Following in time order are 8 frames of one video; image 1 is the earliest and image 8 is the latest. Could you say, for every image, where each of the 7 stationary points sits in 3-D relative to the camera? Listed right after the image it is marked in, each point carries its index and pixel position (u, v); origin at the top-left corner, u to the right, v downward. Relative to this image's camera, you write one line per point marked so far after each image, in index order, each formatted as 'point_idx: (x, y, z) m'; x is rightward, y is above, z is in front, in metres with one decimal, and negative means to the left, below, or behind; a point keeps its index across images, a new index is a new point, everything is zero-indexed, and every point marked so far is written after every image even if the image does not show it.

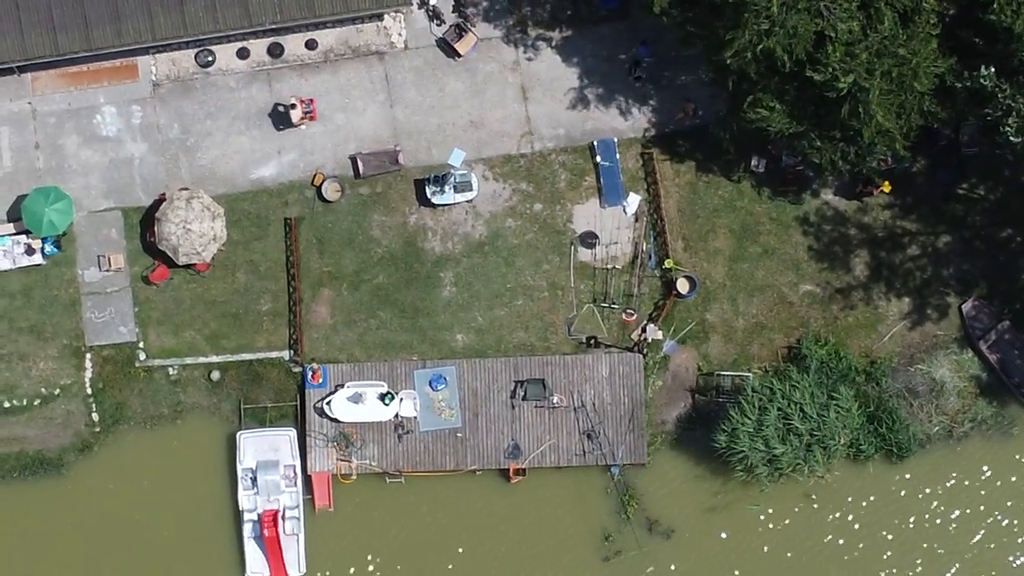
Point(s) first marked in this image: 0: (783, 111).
0: (+6.0, +3.9, +18.2) m
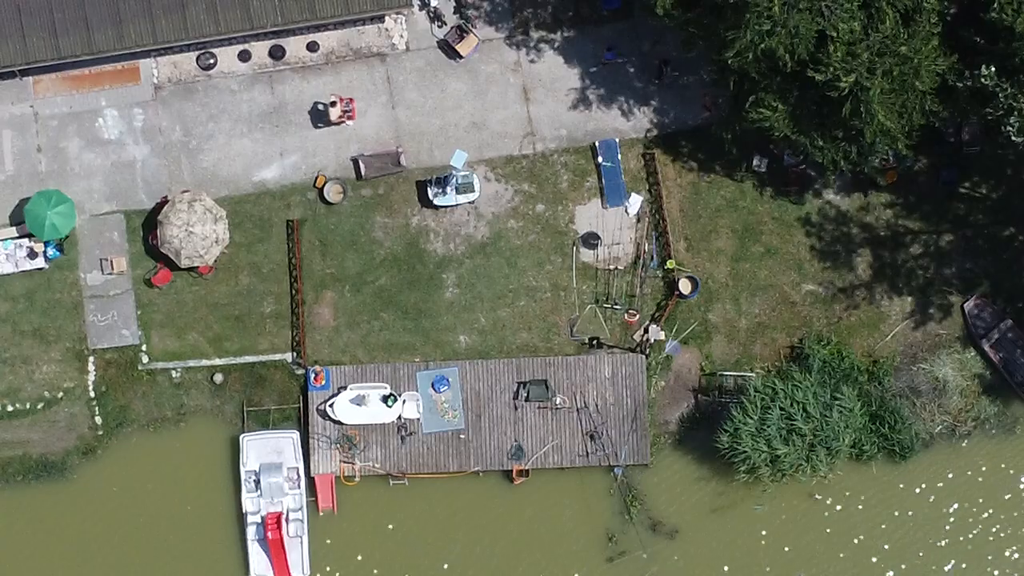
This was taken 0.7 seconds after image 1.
0: (+6.0, +3.9, +18.2) m
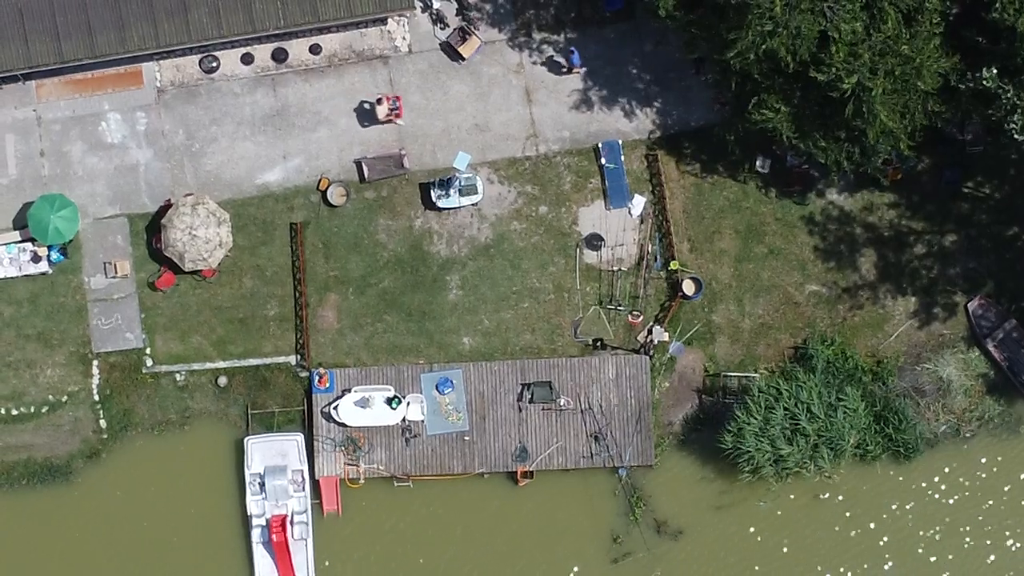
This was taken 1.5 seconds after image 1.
0: (+6.1, +3.9, +18.3) m
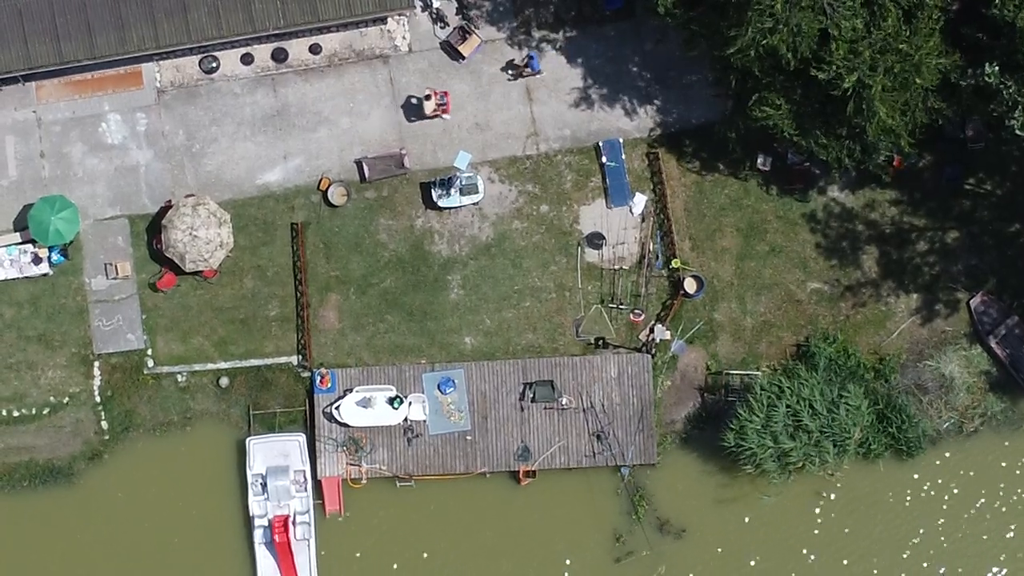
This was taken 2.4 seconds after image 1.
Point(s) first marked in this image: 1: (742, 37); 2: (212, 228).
0: (+6.1, +4.0, +18.2) m
1: (+4.7, +5.2, +17.1) m
2: (-7.0, +1.4, +19.1) m
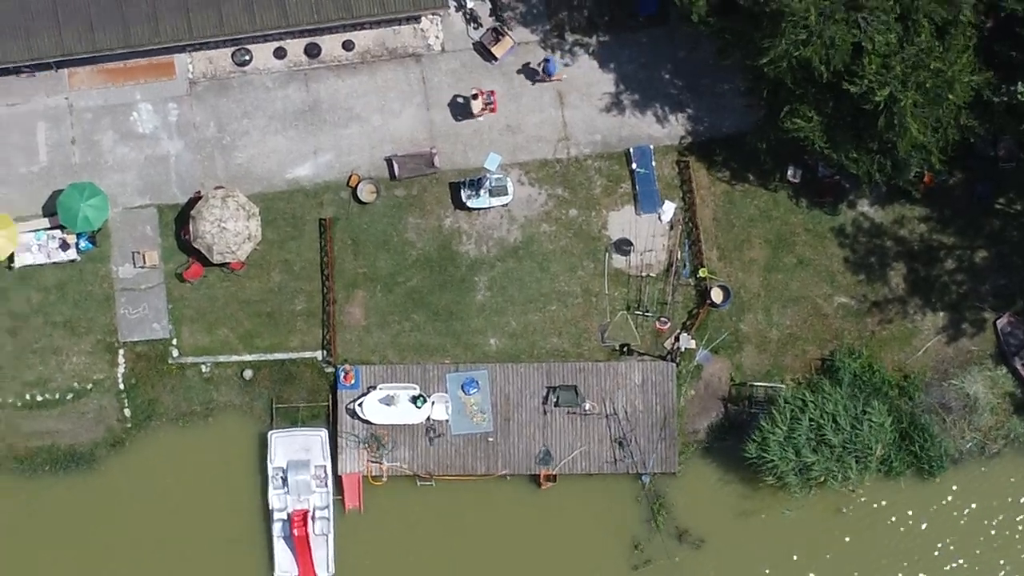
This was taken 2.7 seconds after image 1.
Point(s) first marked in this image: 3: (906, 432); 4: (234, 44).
0: (+6.9, +3.6, +18.1) m
1: (+5.6, +4.9, +17.0) m
2: (-6.3, +1.6, +19.1) m
3: (+9.4, -3.4, +19.7) m
4: (-6.7, +6.0, +20.2) m
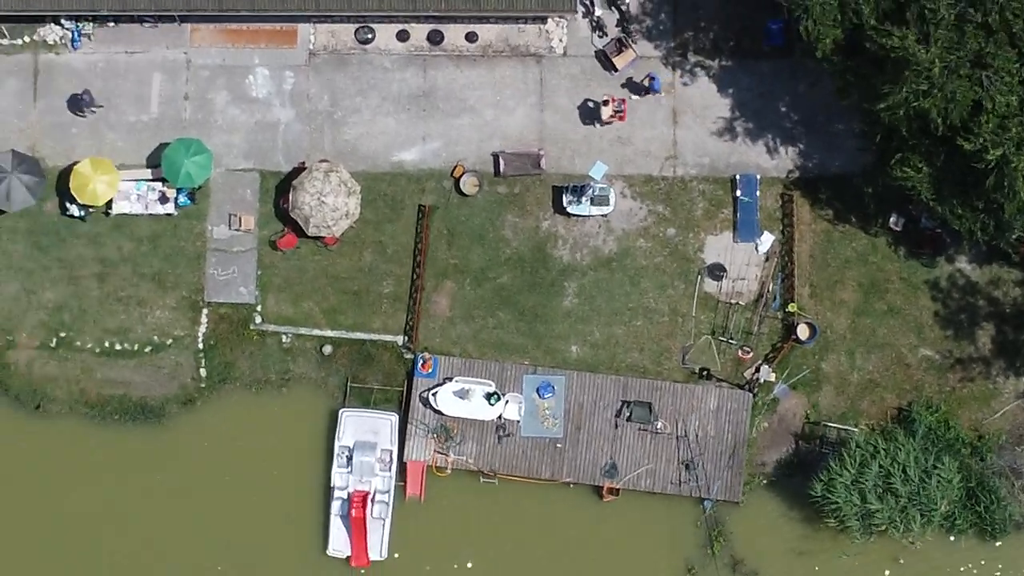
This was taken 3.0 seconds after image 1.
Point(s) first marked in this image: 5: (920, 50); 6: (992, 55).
0: (+9.5, +2.5, +18.1) m
1: (+8.3, +3.9, +17.0) m
2: (-3.9, +2.1, +19.2) m
3: (+11.1, -4.8, +19.6) m
4: (-3.7, +6.6, +20.3) m
5: (+7.9, +4.6, +16.1) m
6: (+9.2, +4.5, +15.9) m
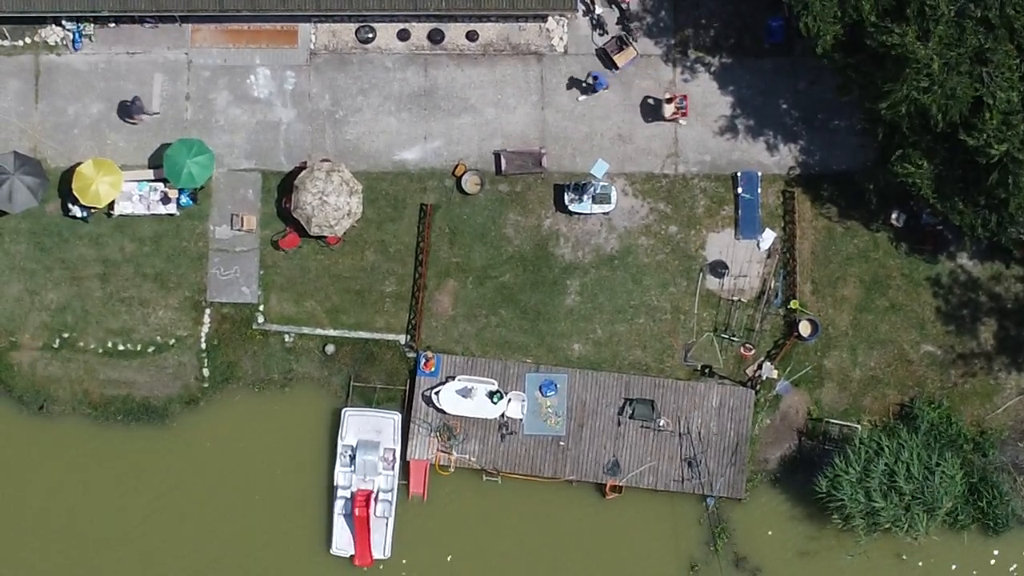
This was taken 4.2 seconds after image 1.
0: (+9.5, +2.6, +18.2) m
1: (+8.3, +4.0, +17.0) m
2: (-3.9, +2.1, +19.2) m
3: (+11.2, -4.7, +19.7) m
4: (-3.7, +6.6, +20.3) m
5: (+8.0, +4.7, +16.1) m
6: (+9.3, +4.6, +16.0) m
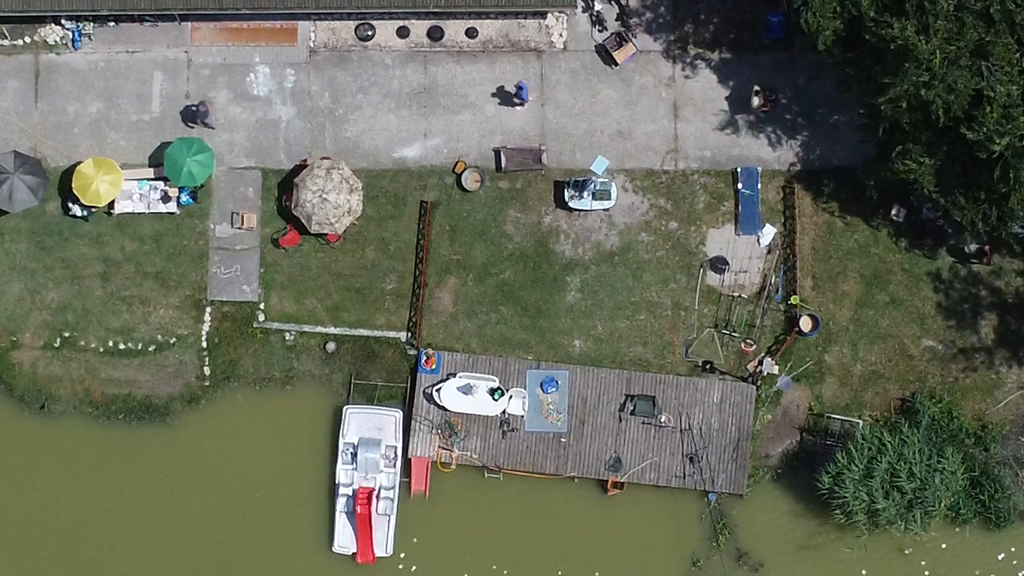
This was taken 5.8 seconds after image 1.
0: (+9.5, +2.7, +18.2) m
1: (+8.3, +4.1, +17.0) m
2: (-3.9, +2.2, +19.2) m
3: (+11.2, -4.6, +19.7) m
4: (-3.7, +6.7, +20.3) m
5: (+8.0, +4.8, +16.1) m
6: (+9.3, +4.7, +16.0) m
